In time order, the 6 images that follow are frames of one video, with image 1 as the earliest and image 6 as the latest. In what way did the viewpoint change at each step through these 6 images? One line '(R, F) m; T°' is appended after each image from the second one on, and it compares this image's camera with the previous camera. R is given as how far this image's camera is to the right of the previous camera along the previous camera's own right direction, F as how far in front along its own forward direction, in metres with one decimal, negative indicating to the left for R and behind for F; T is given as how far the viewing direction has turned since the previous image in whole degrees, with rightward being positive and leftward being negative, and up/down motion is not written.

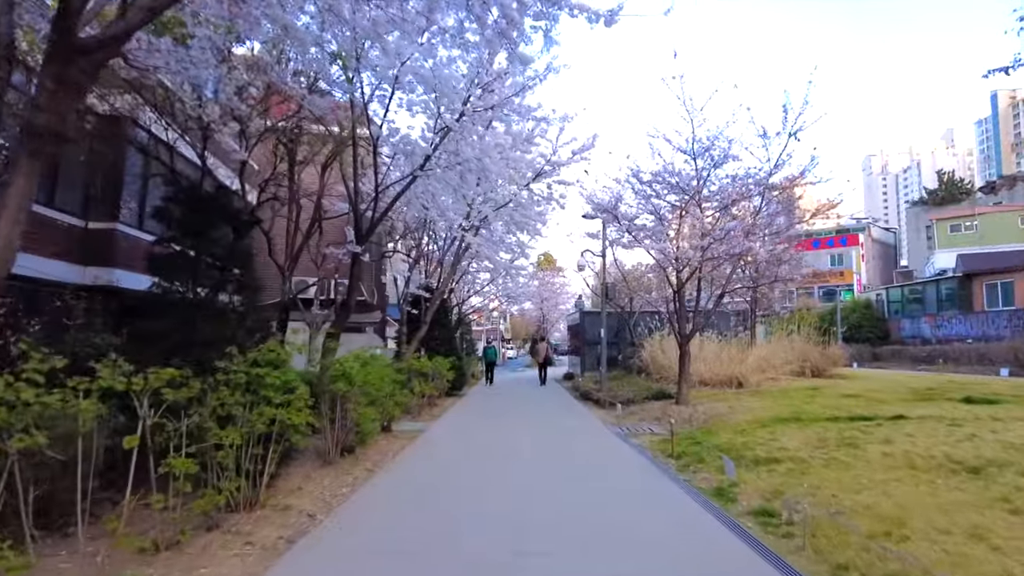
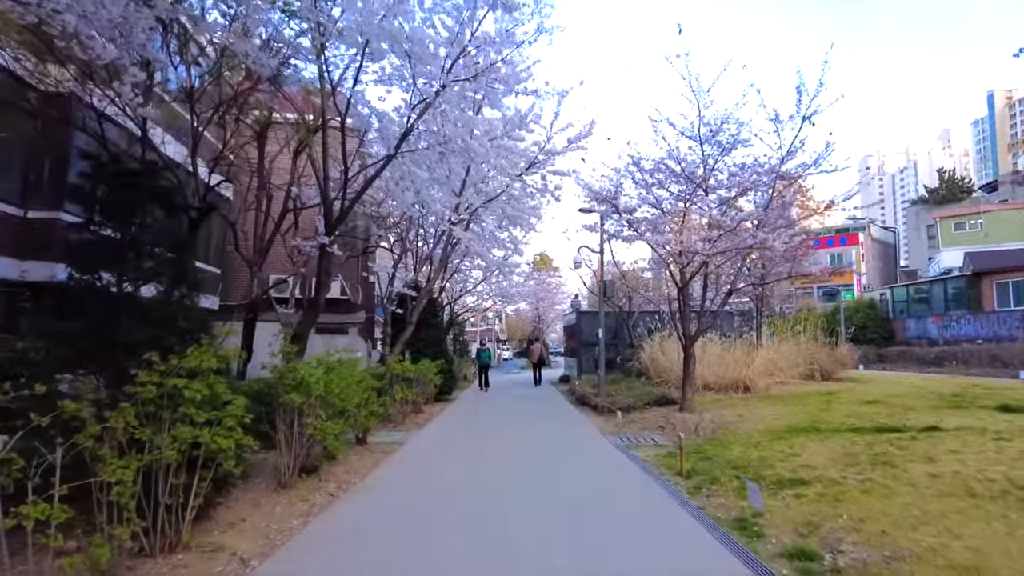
(+0.1, +1.3) m; 0°
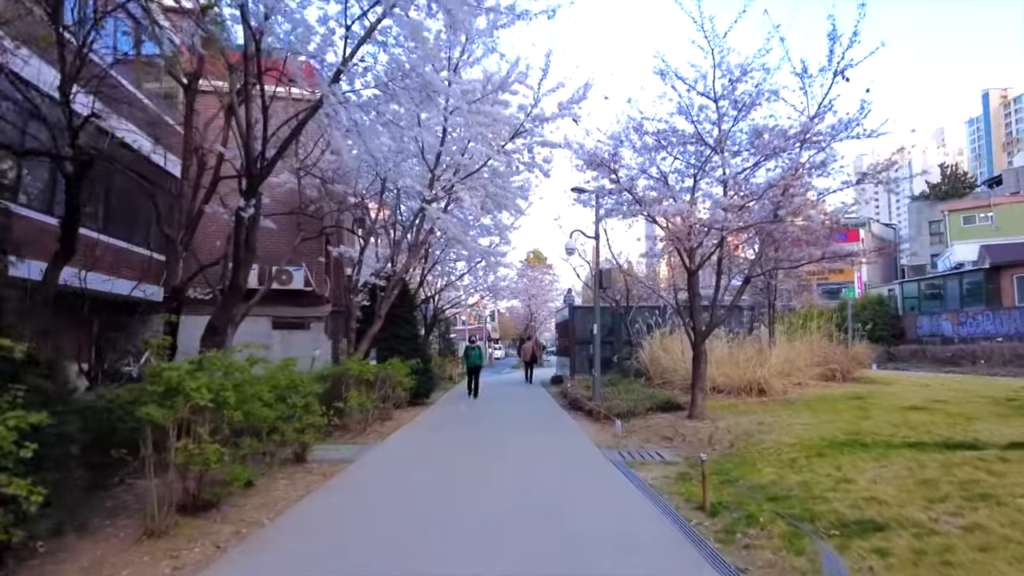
(+0.3, +2.3) m; 0°
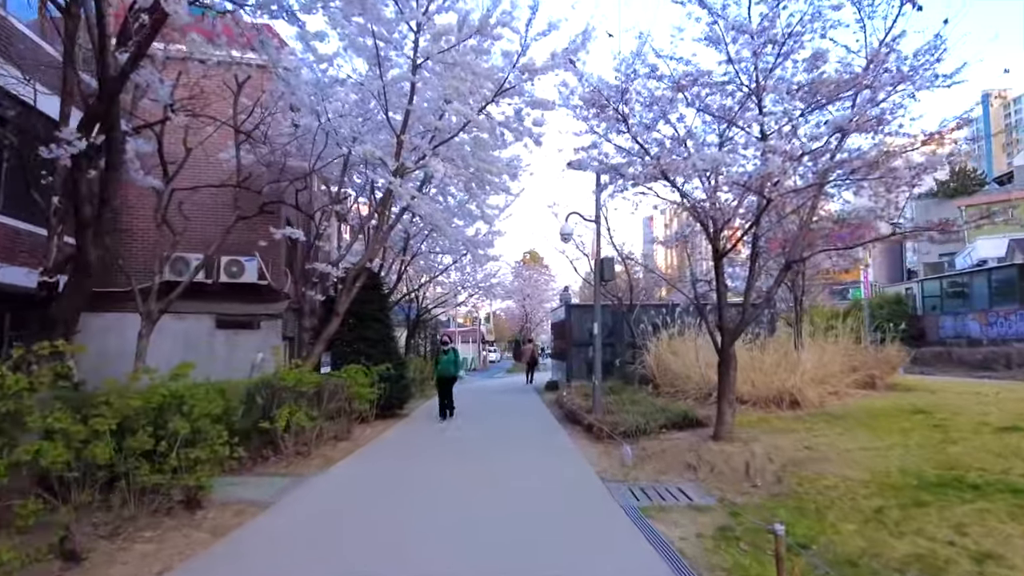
(+0.3, +2.7) m; 0°
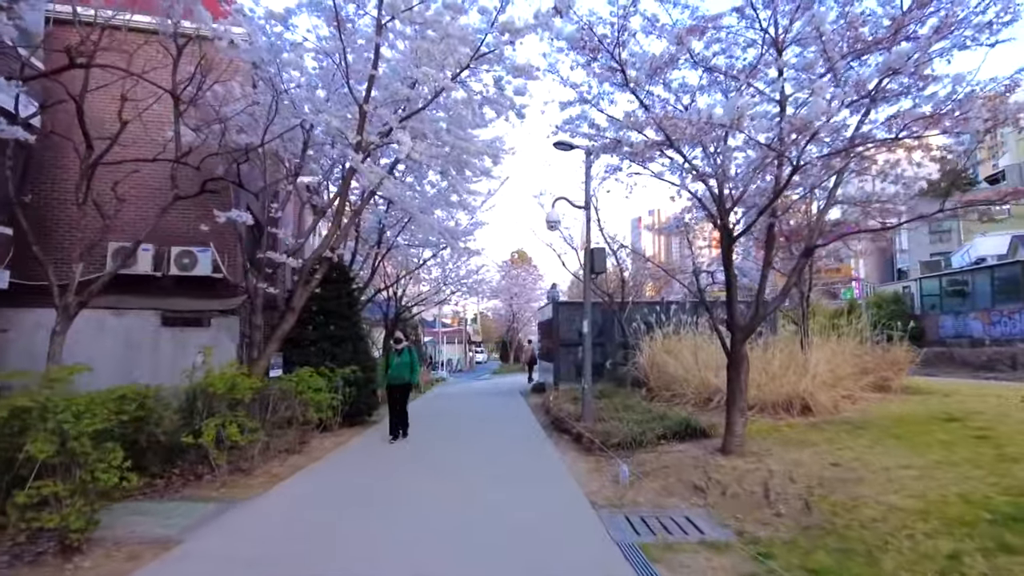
(+0.2, +1.5) m; +1°
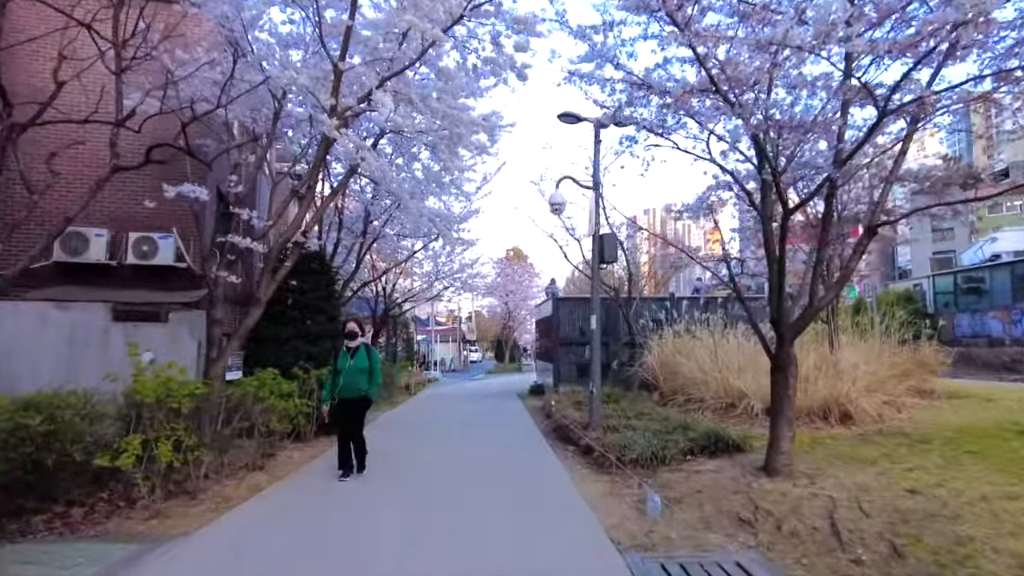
(-0.1, +1.6) m; 0°
